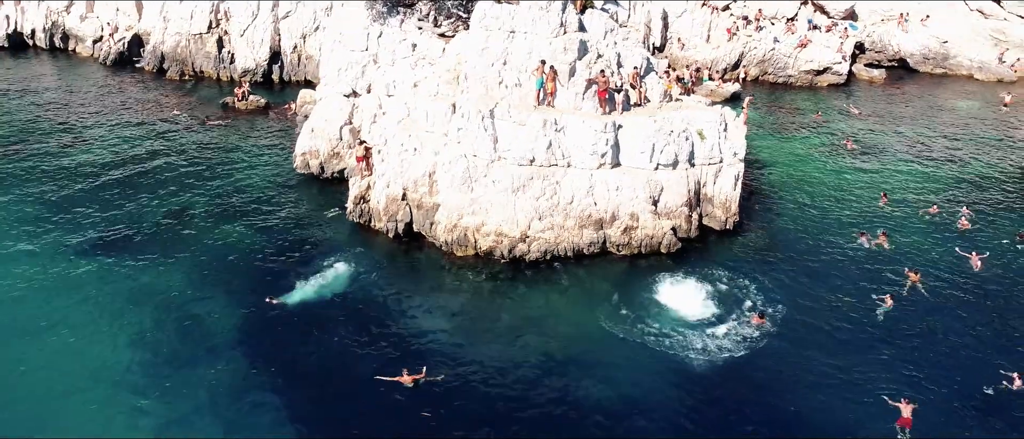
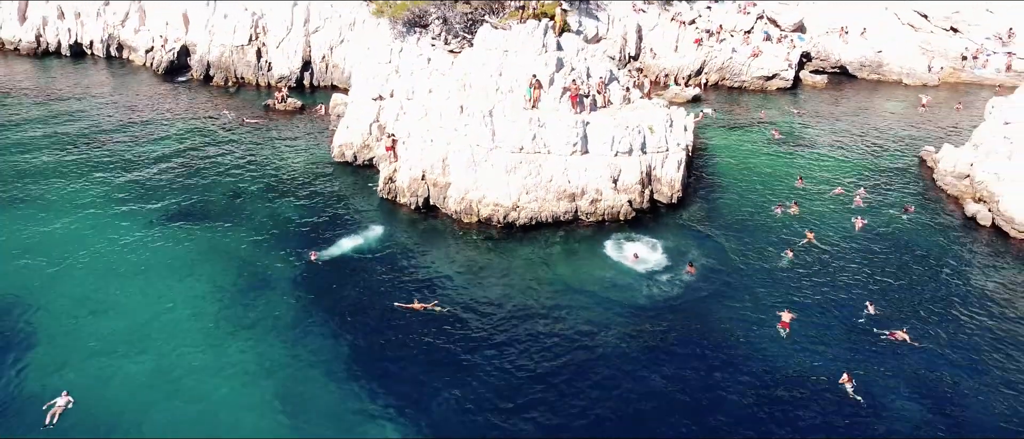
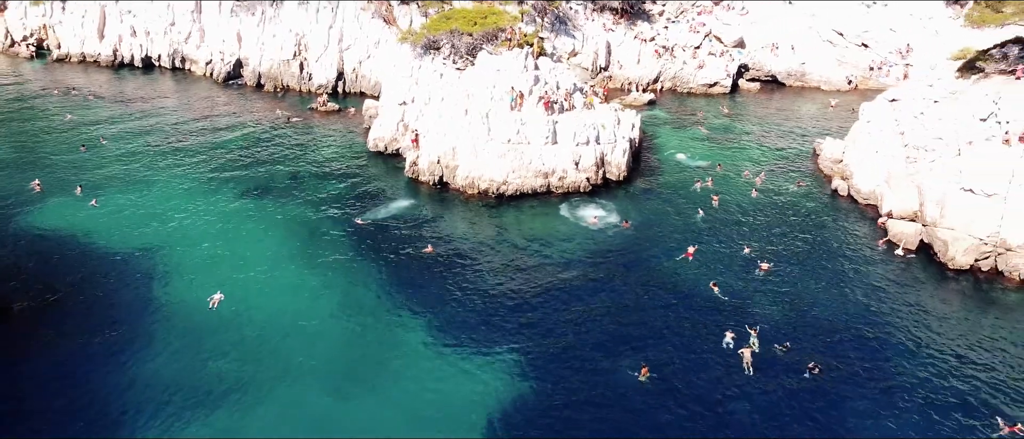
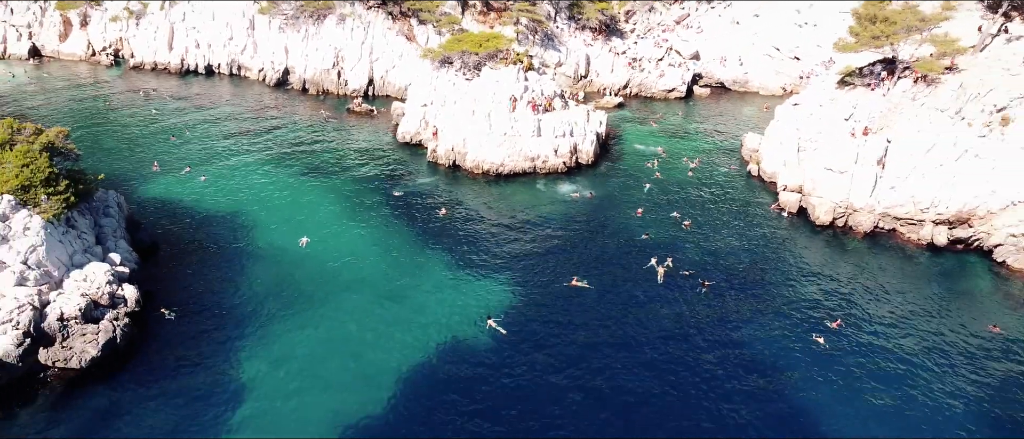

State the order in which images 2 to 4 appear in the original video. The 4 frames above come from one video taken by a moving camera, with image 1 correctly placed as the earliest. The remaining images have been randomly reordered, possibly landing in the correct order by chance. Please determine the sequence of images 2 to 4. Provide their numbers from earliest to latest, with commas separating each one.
2, 3, 4
